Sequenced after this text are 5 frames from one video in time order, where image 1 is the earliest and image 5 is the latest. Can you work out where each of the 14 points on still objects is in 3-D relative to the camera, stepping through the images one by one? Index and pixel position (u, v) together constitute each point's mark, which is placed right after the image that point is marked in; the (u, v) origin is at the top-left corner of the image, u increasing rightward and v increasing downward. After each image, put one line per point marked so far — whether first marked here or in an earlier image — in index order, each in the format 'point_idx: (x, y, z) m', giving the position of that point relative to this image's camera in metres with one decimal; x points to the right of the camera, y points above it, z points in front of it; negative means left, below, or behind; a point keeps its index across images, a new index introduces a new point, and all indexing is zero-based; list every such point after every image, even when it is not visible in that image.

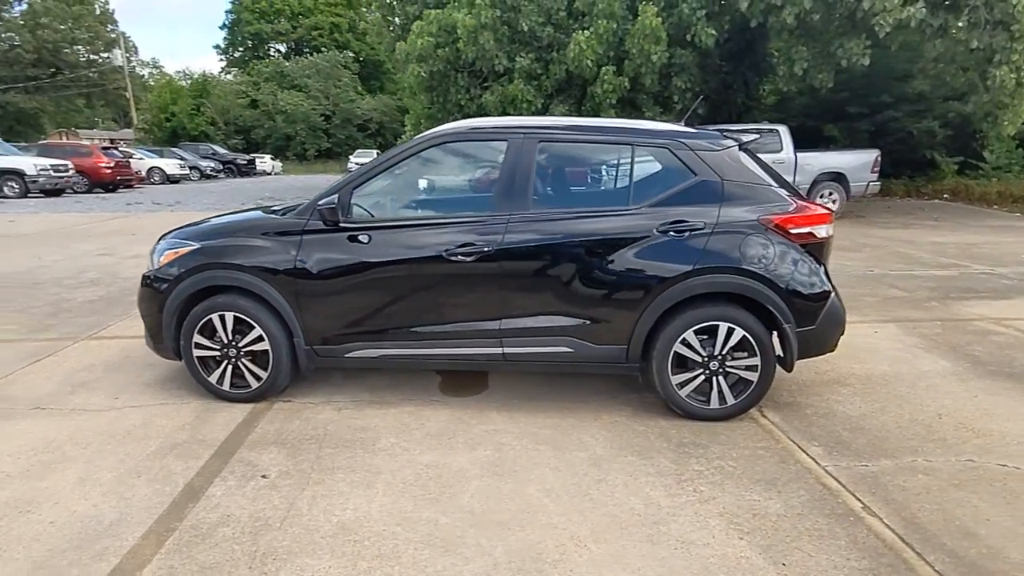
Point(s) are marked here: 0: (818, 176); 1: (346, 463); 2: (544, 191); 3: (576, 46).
0: (+7.1, +2.6, +14.4) m
1: (-1.0, -1.0, +3.5) m
2: (+0.2, +0.6, +4.0) m
3: (+1.6, +6.0, +15.5) m
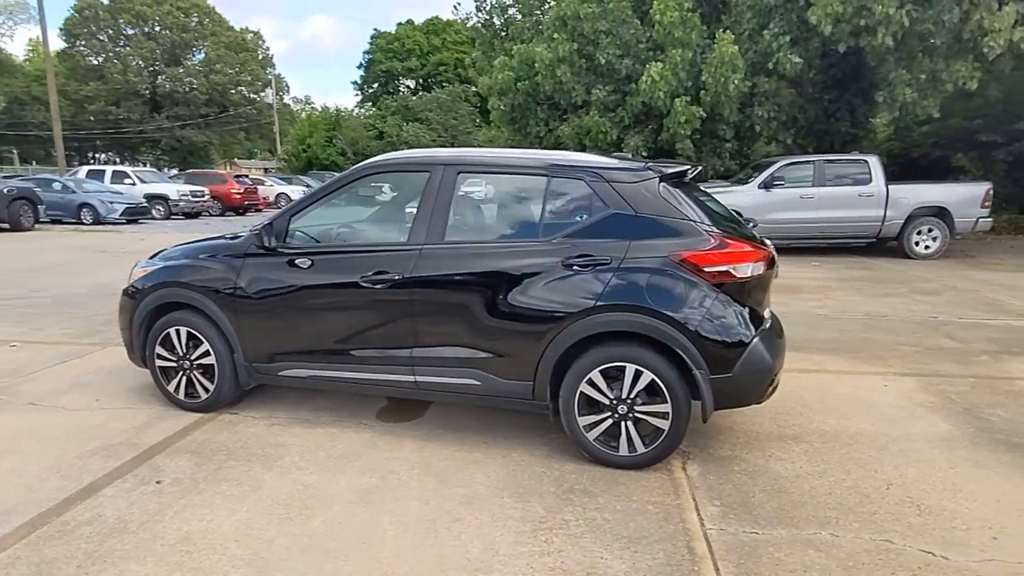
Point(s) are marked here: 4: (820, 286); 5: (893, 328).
0: (+8.5, +1.6, +13.0) m
1: (-1.6, -1.1, +3.7) m
2: (-0.4, +0.4, +4.0) m
3: (+3.4, +5.2, +15.3) m
4: (+4.9, 0.0, +9.9) m
5: (+4.4, -0.5, +7.1) m
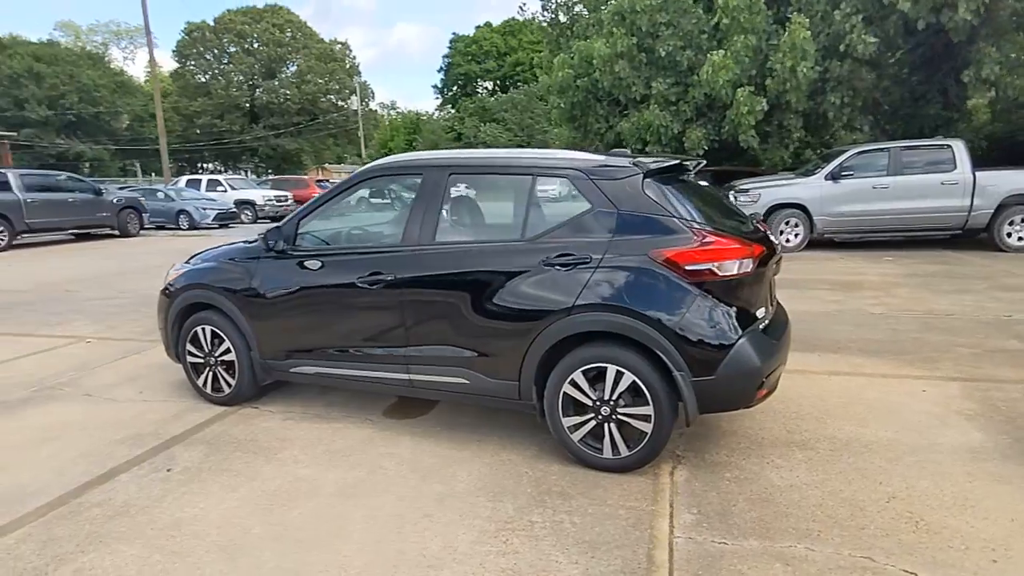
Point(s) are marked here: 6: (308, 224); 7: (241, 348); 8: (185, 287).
0: (+9.5, +1.7, +11.9) m
1: (-1.7, -1.1, +3.9) m
2: (-0.4, +0.4, +4.1) m
3: (+4.7, +5.3, +14.7) m
4: (+5.6, +0.1, +9.3) m
5: (+4.7, -0.4, +6.5) m
6: (-1.5, +0.5, +4.6) m
7: (-2.1, -0.5, +4.8) m
8: (-2.6, 0.0, +5.0) m
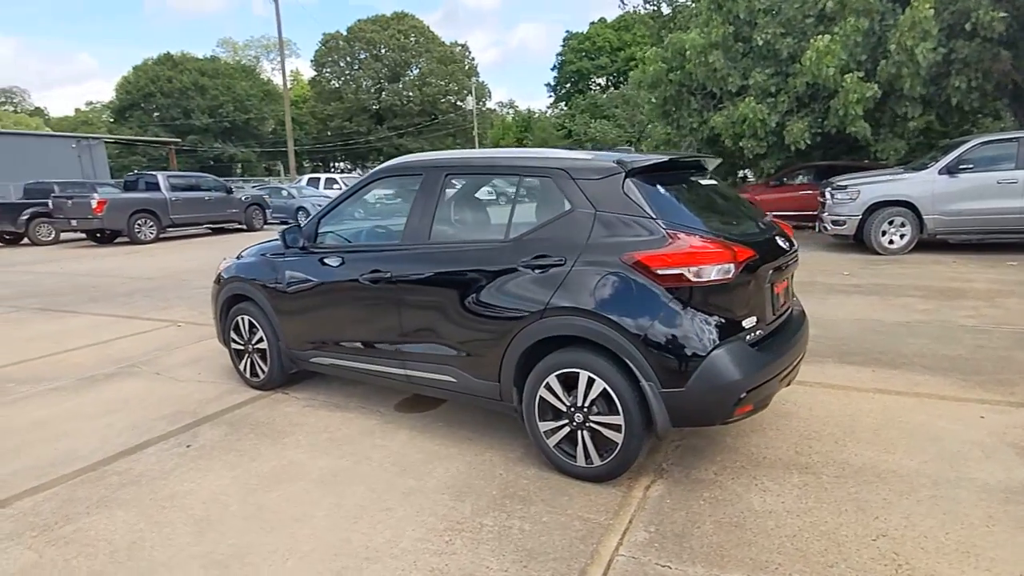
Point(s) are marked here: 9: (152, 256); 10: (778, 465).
0: (+10.7, +1.5, +10.0) m
1: (-1.8, -1.1, +4.2) m
2: (-0.5, +0.4, +4.2) m
3: (+6.6, +5.2, +13.6) m
4: (+6.4, 0.0, +8.2) m
5: (+5.0, -0.5, +5.6) m
6: (-1.4, +0.5, +4.8) m
7: (-2.0, -0.4, +5.2) m
8: (-2.5, +0.1, +5.4) m
9: (-10.6, +1.0, +18.4) m
10: (+1.6, -1.0, +3.6) m
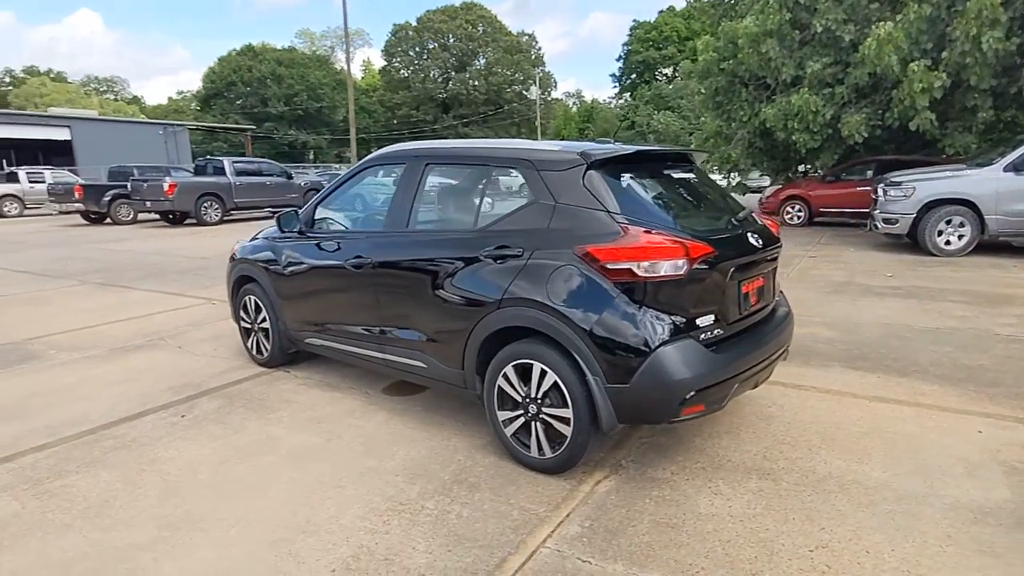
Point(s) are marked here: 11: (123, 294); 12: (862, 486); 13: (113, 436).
0: (+11.1, +1.3, +8.9) m
1: (-2.0, -1.0, +4.4) m
2: (-0.6, +0.5, +4.2) m
3: (+7.5, +5.1, +12.9) m
4: (+6.6, -0.1, +7.5) m
5: (+4.9, -0.6, +5.2) m
6: (-1.5, +0.6, +5.0) m
7: (-2.1, -0.3, +5.4) m
8: (-2.5, +0.2, +5.7) m
9: (-9.3, +1.6, +19.3) m
10: (+1.3, -1.0, +3.5) m
11: (-6.2, -0.1, +10.0) m
12: (+1.9, -1.1, +3.3) m
13: (-2.7, -1.0, +4.3) m
